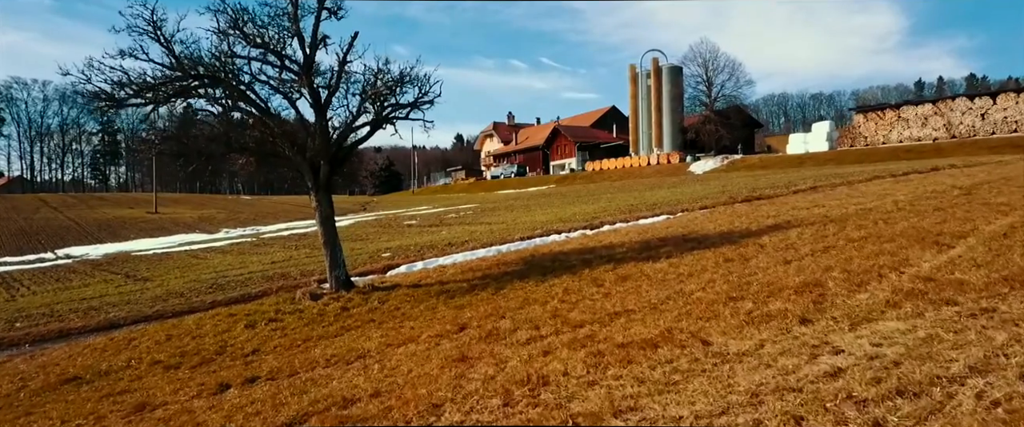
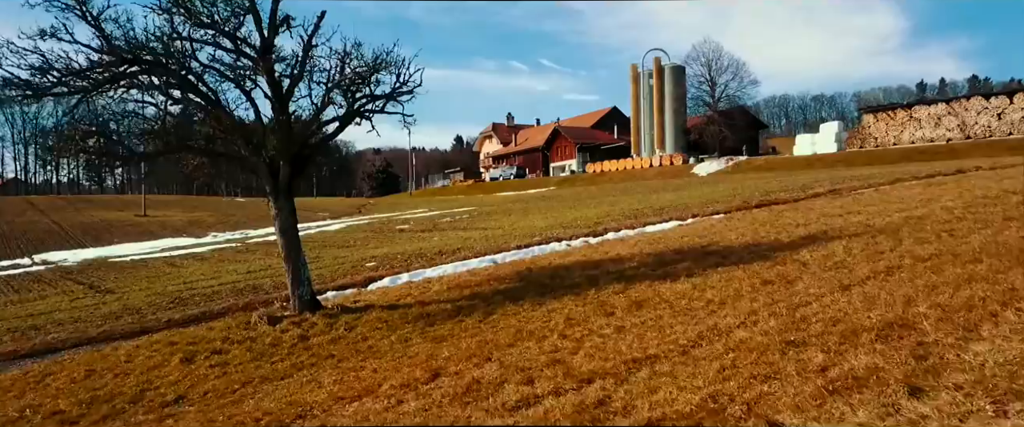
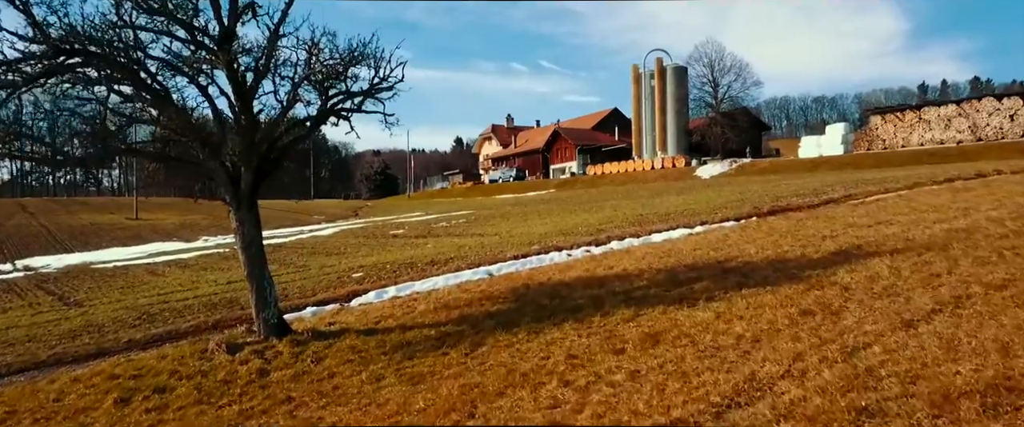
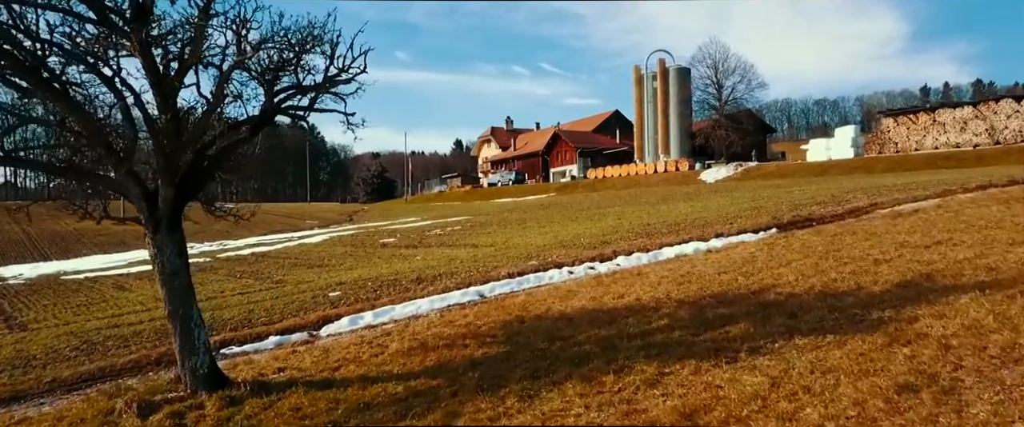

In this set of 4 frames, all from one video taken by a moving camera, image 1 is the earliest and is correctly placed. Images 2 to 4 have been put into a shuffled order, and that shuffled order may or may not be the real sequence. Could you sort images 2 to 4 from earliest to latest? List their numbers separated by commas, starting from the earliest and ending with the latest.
2, 3, 4
